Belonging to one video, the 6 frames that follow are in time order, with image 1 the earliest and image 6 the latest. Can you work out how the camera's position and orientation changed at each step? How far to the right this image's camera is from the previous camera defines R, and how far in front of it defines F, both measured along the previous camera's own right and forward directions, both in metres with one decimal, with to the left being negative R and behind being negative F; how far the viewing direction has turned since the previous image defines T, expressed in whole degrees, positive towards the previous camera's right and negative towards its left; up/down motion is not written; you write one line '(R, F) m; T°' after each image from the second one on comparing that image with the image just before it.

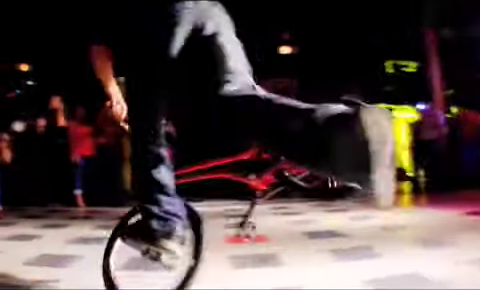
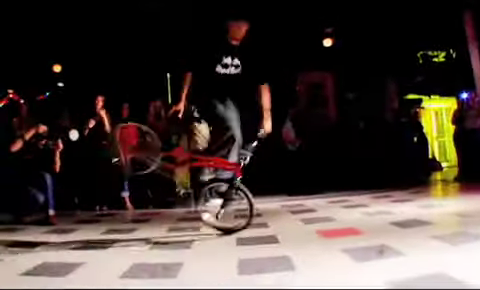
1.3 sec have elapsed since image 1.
(-1.1, +0.2) m; +2°
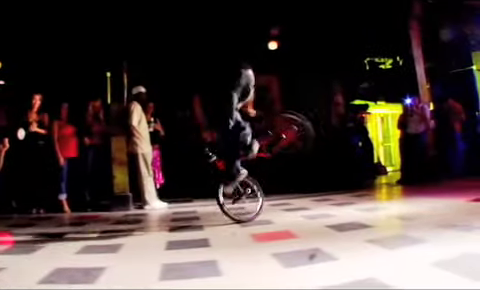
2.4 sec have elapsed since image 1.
(+0.2, +0.1) m; +5°
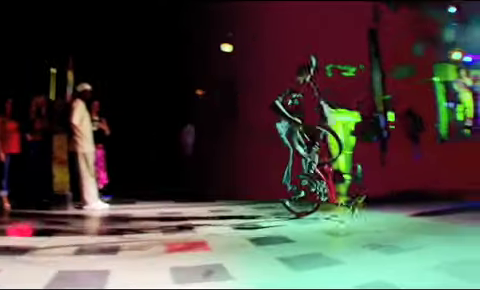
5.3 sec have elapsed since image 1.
(+0.7, +0.1) m; +1°
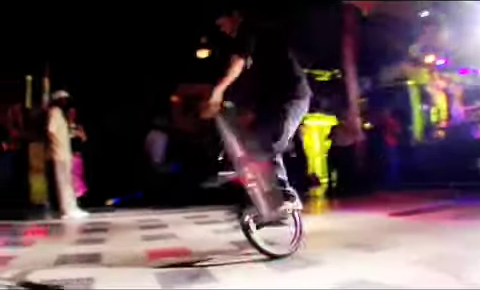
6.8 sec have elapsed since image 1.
(0.0, 0.0) m; +3°
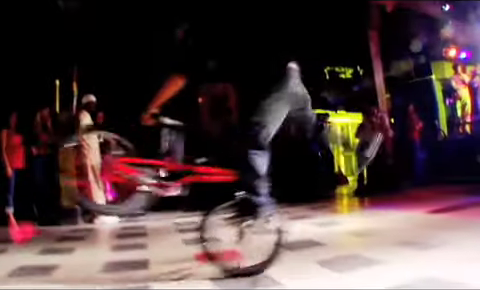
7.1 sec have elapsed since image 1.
(-0.4, +0.1) m; -1°
